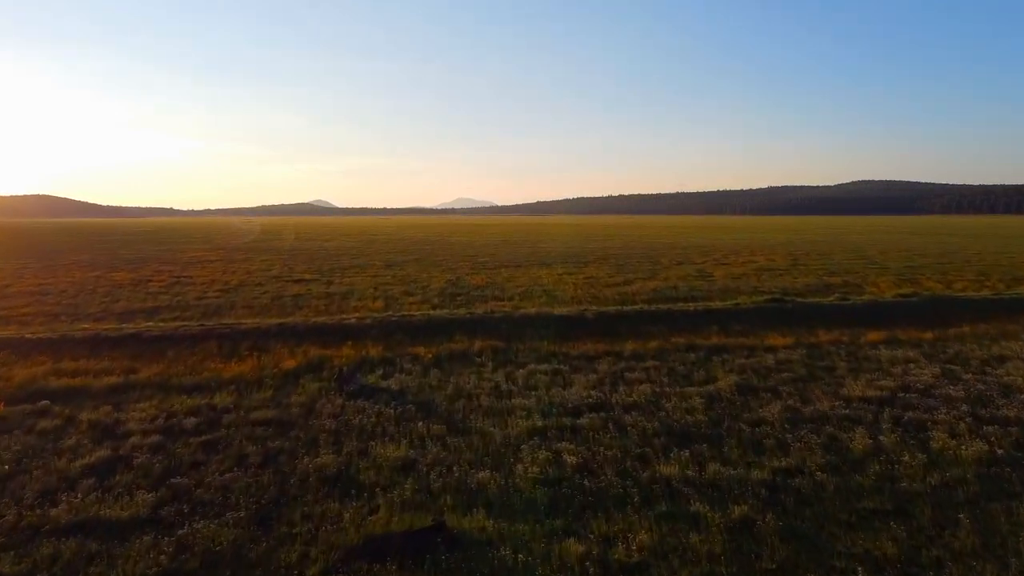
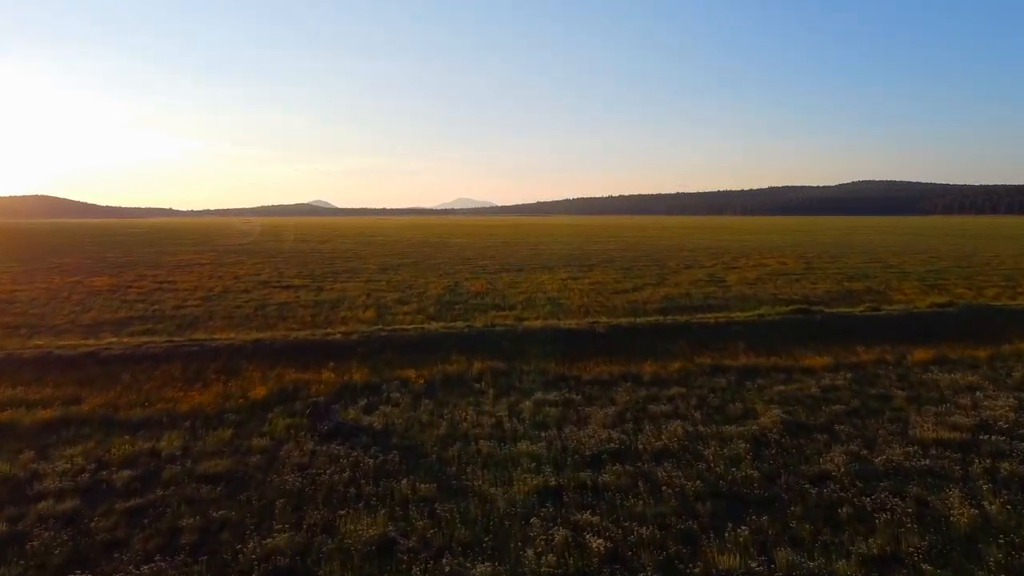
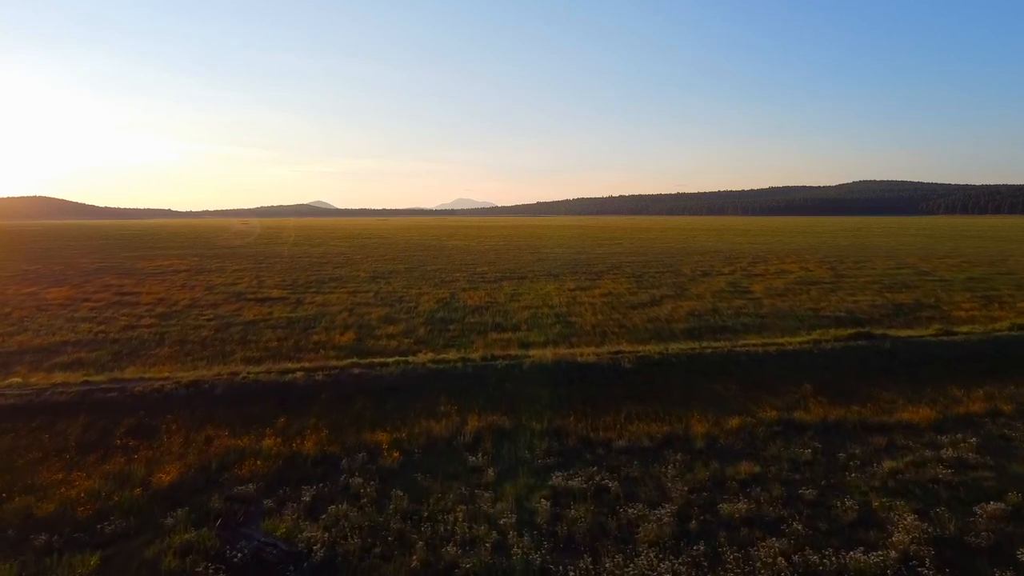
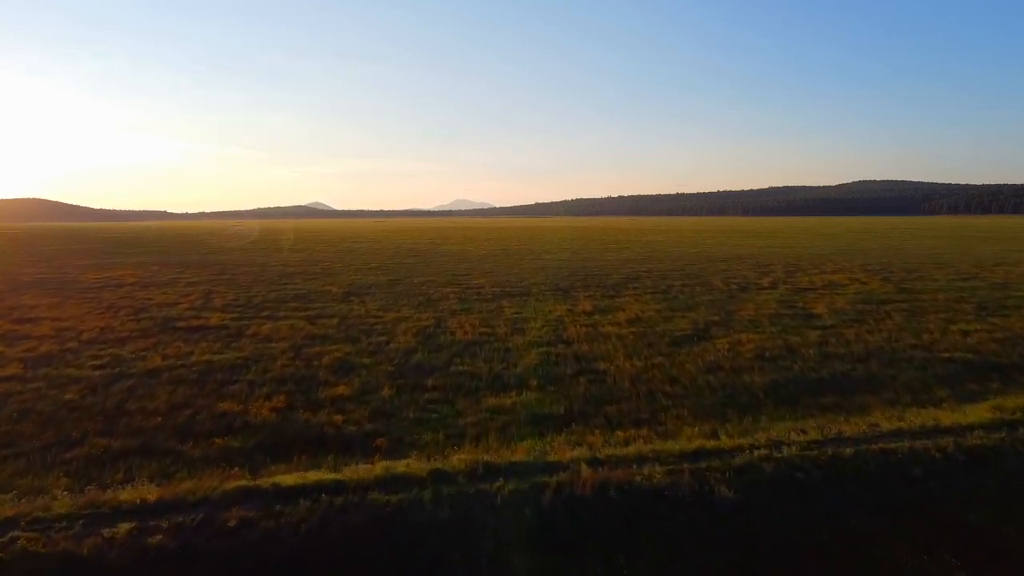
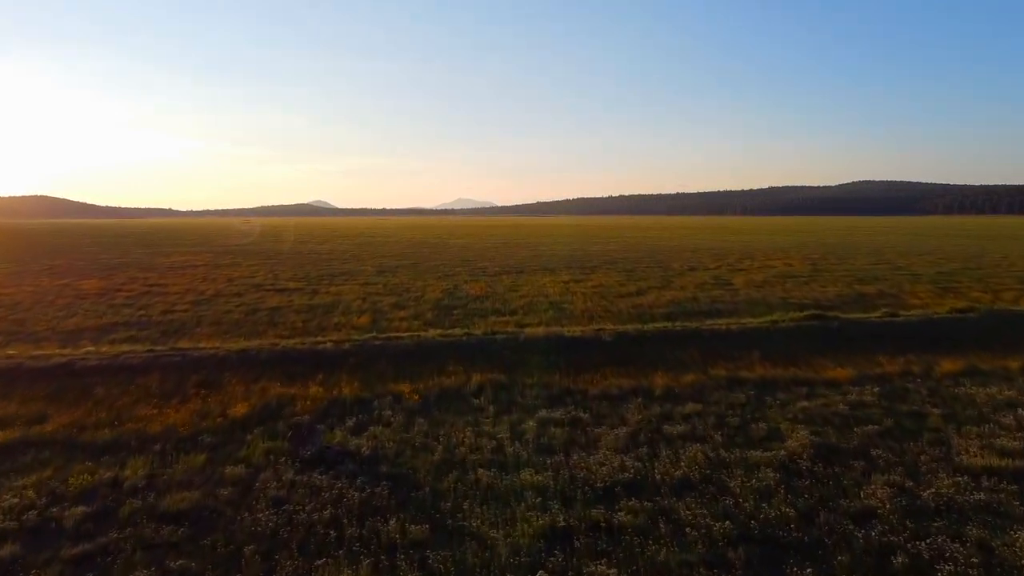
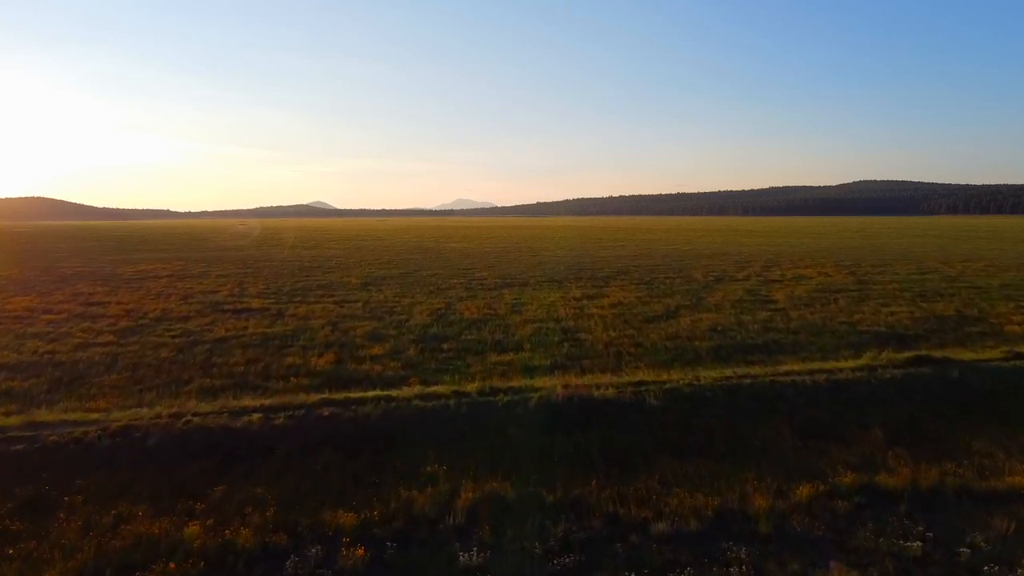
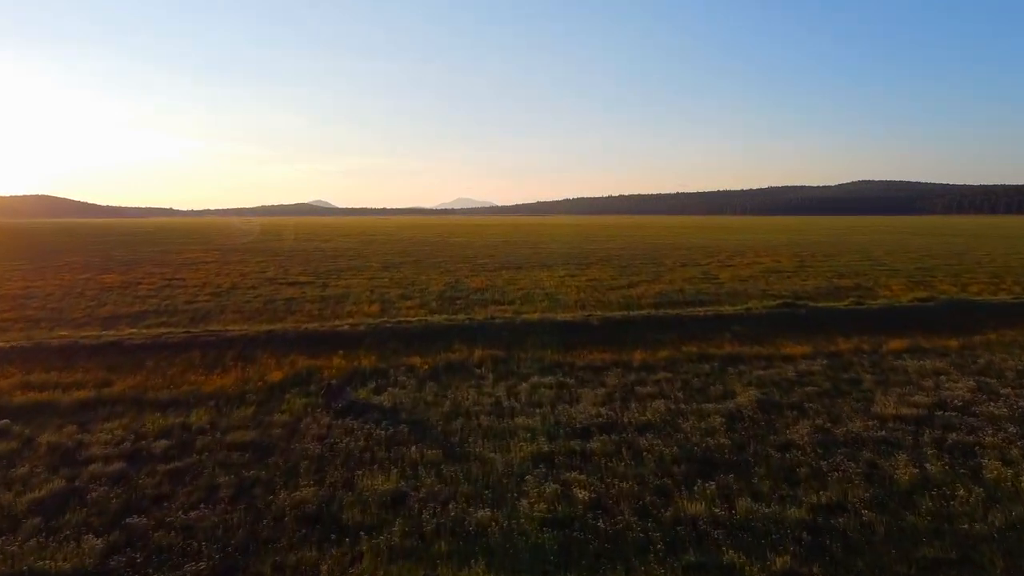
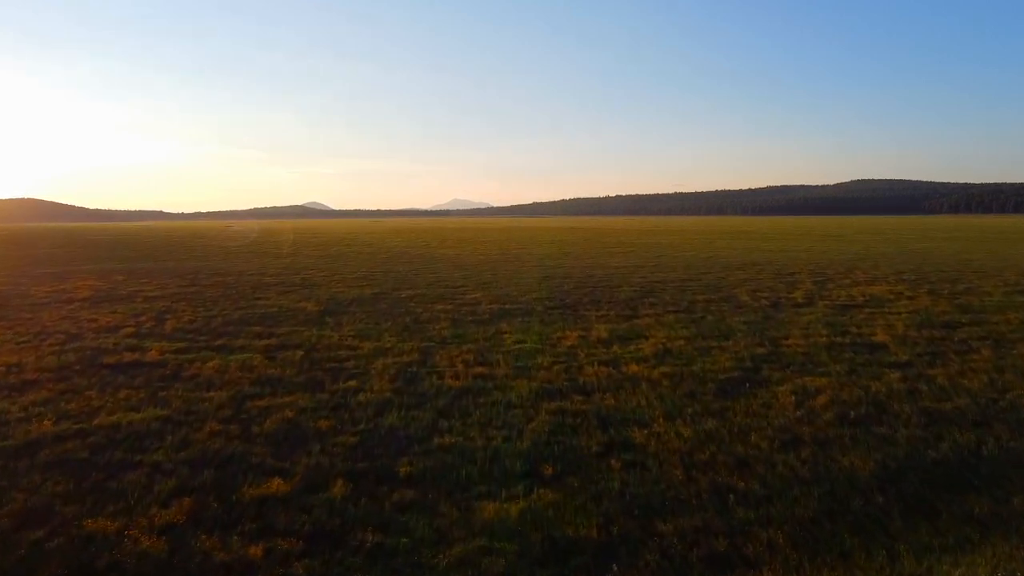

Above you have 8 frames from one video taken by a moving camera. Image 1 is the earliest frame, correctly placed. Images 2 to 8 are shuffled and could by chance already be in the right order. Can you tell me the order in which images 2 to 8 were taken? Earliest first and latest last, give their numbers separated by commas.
7, 2, 5, 3, 6, 4, 8
